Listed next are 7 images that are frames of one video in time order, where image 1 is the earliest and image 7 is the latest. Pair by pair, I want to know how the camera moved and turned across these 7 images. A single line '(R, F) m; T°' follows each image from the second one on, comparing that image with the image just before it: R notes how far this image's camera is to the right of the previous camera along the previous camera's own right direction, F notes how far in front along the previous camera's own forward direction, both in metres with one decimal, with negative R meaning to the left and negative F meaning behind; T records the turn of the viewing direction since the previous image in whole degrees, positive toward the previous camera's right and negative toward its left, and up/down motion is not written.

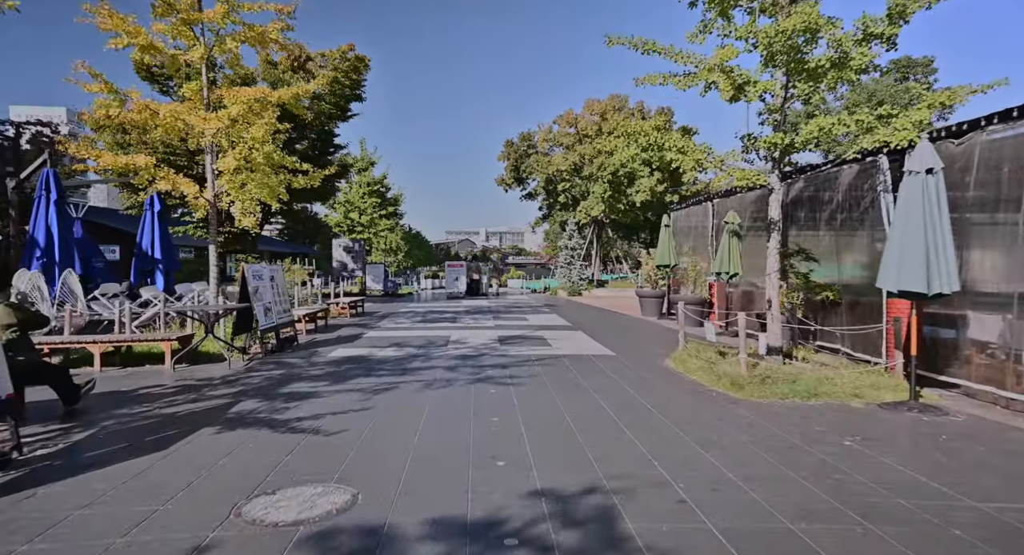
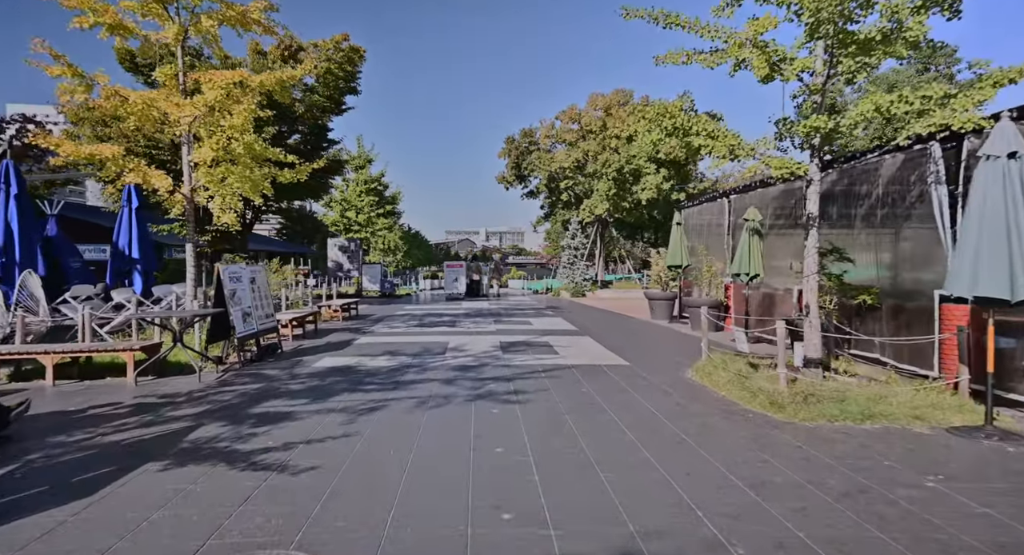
(-0.1, +0.8) m; 0°
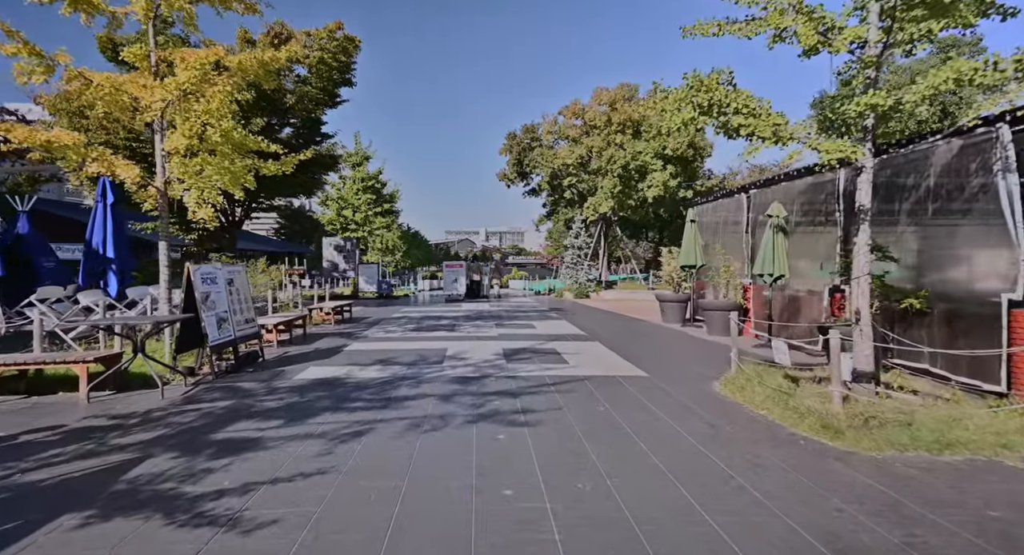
(-0.1, +0.8) m; 0°
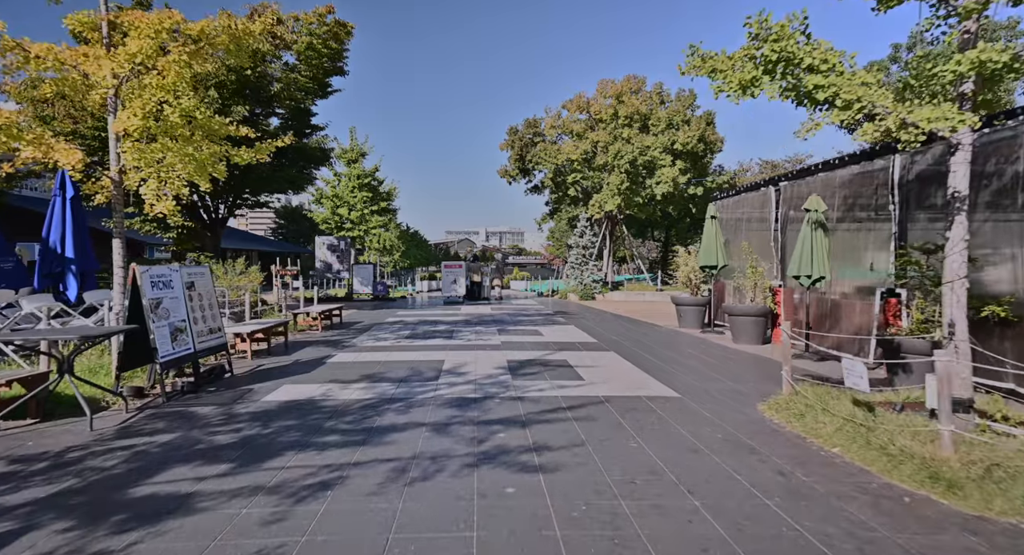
(-0.1, +1.1) m; 0°
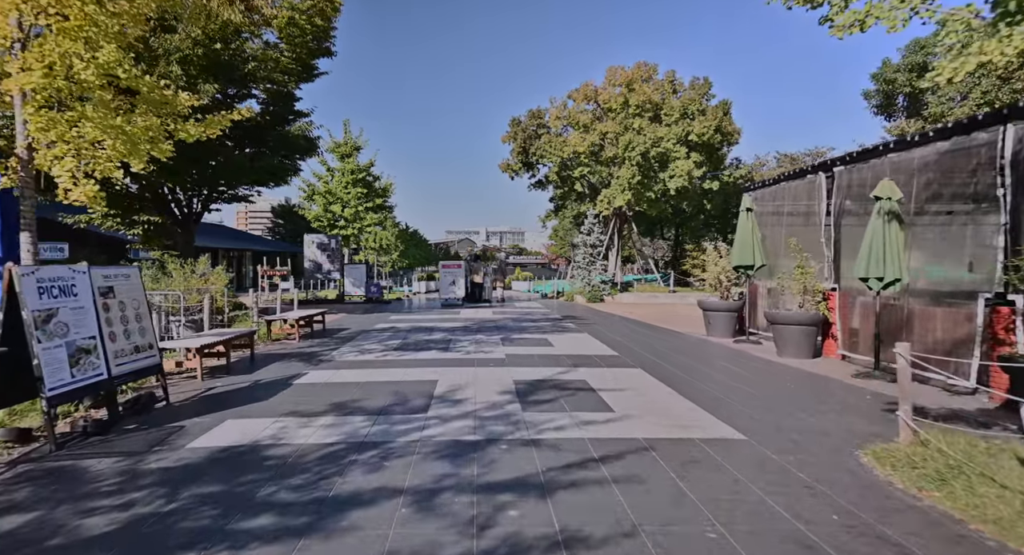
(-0.1, +1.6) m; 0°
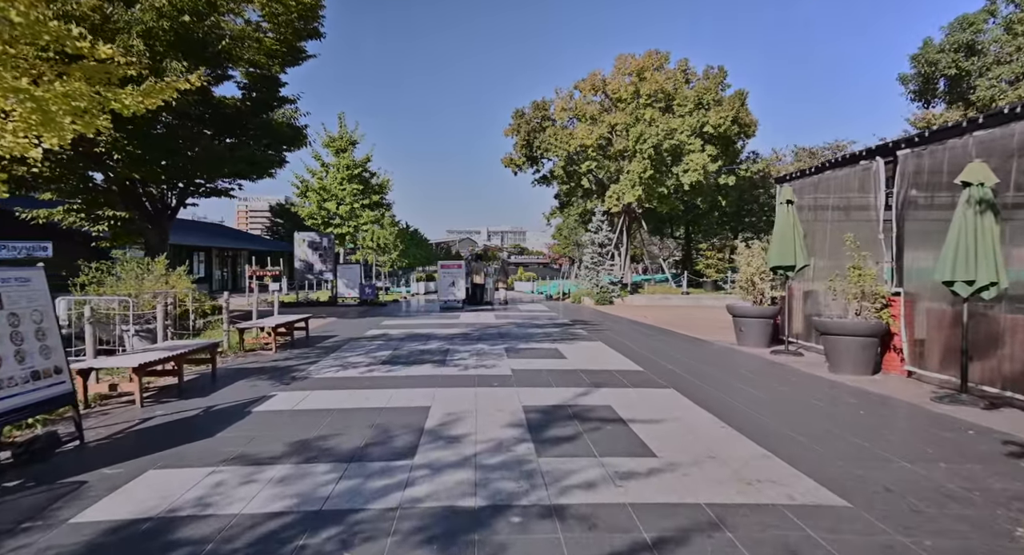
(-0.1, +1.3) m; 0°
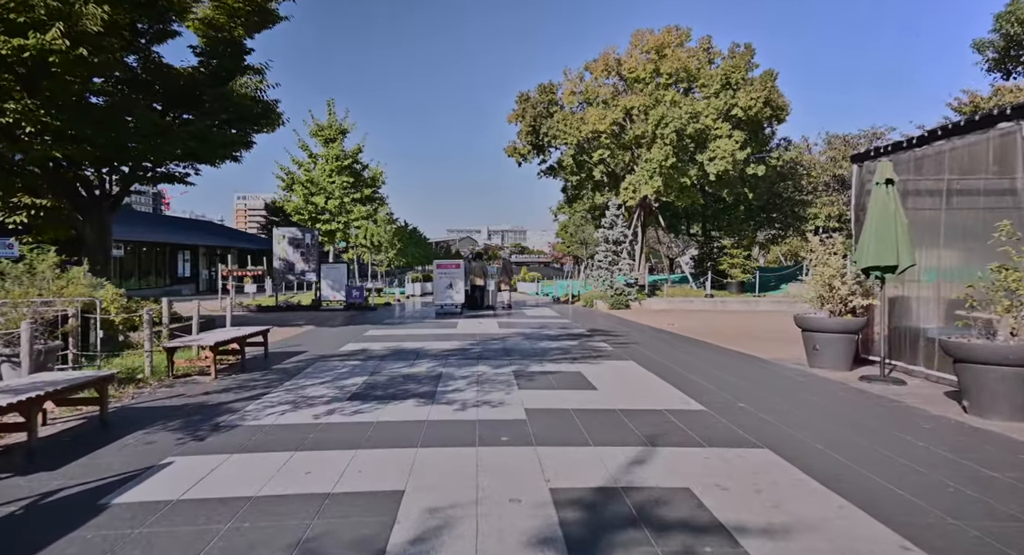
(-0.1, +2.2) m; 0°
